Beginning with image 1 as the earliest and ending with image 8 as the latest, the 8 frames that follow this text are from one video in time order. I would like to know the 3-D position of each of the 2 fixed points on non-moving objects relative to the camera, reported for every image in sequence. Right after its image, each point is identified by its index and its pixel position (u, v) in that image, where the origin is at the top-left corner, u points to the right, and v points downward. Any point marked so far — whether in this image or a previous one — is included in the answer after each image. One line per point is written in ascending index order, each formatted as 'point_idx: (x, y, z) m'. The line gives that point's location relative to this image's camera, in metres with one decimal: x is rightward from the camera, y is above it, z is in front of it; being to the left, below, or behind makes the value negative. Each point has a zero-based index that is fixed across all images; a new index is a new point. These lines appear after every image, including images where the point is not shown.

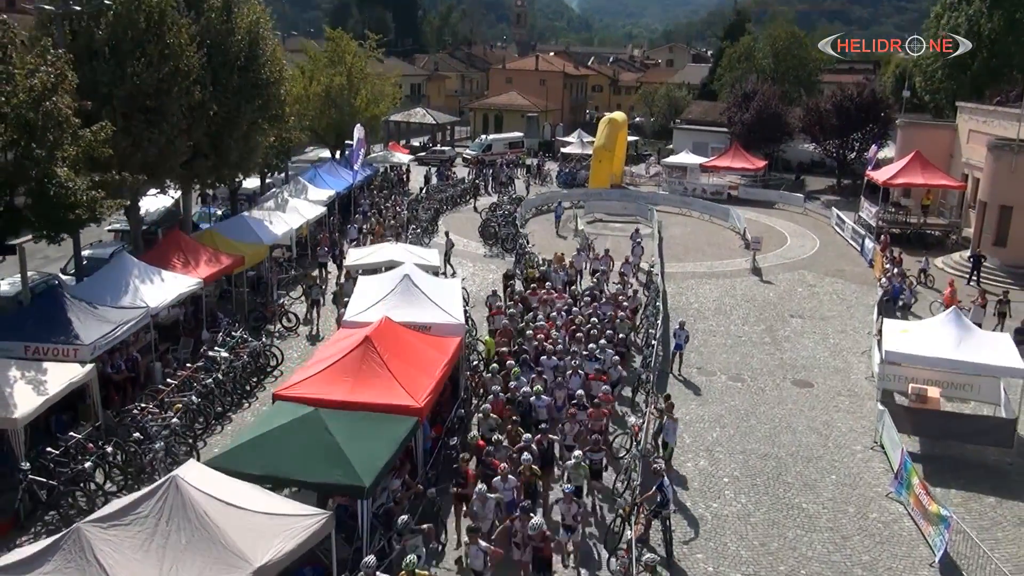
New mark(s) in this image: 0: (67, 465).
0: (-7.8, -3.3, +15.5) m
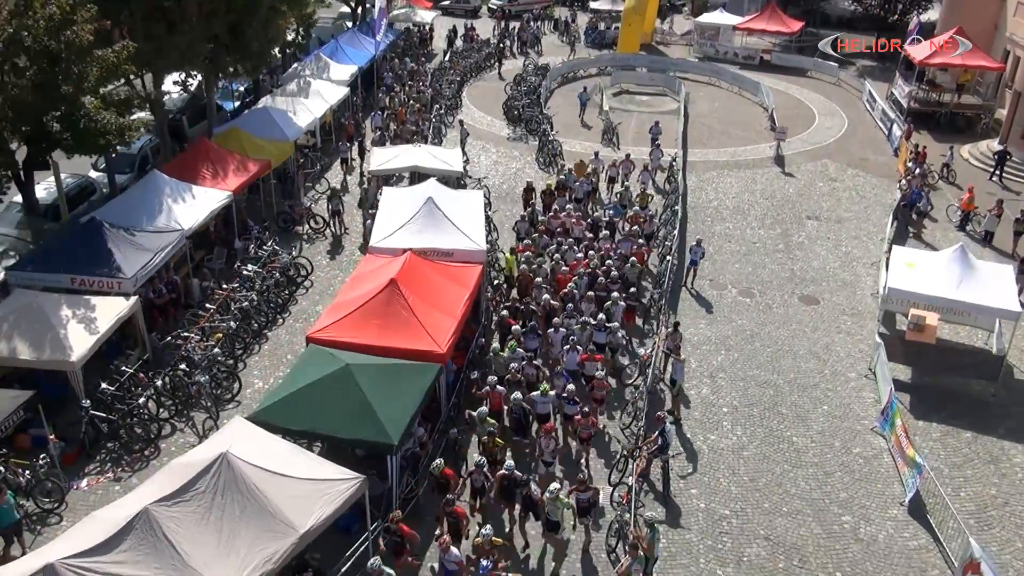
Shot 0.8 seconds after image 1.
0: (-7.5, -2.3, +17.2) m
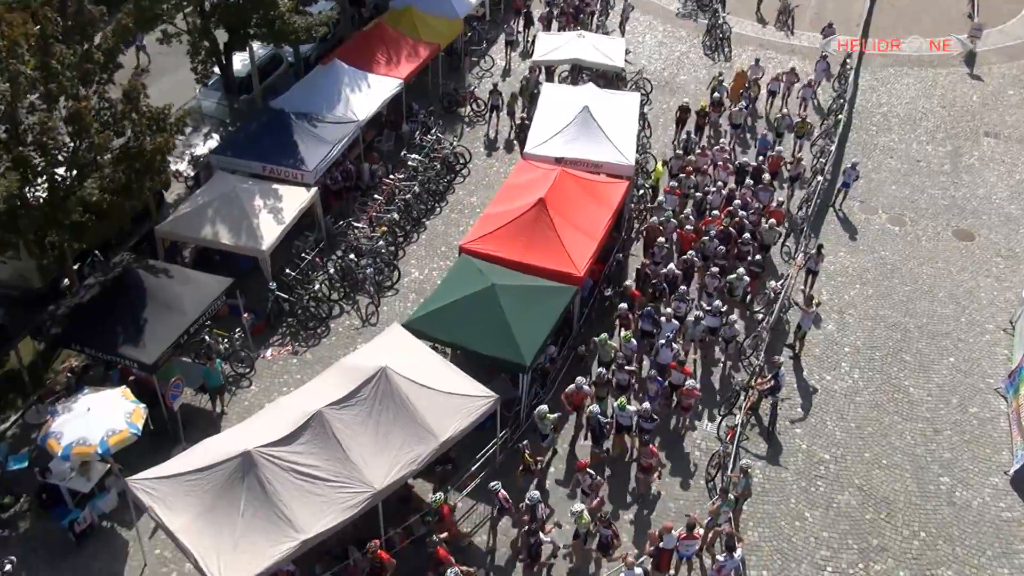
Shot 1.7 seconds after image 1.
0: (-4.7, 0.0, +19.8) m
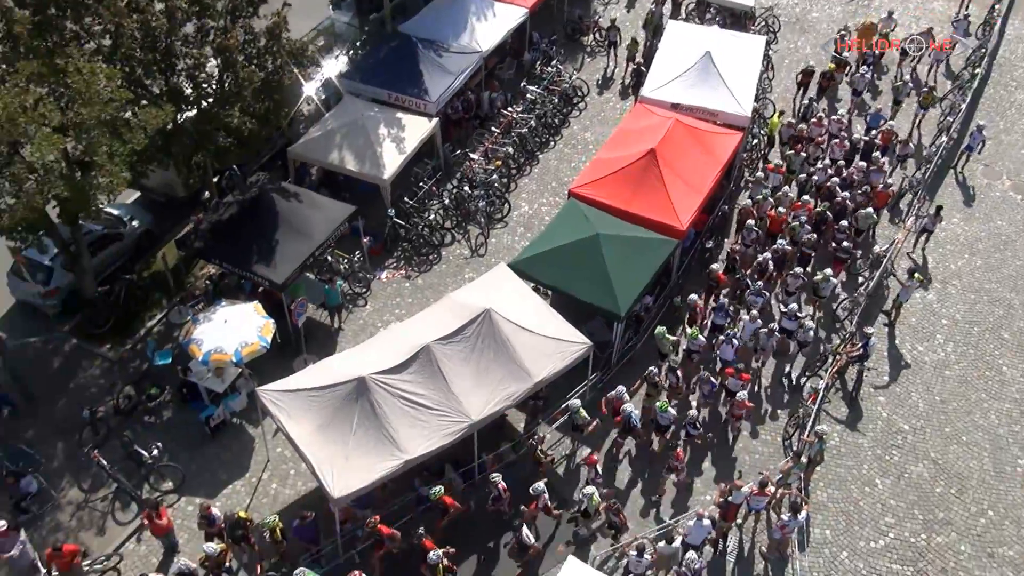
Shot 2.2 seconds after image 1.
0: (-2.2, +1.7, +21.1) m
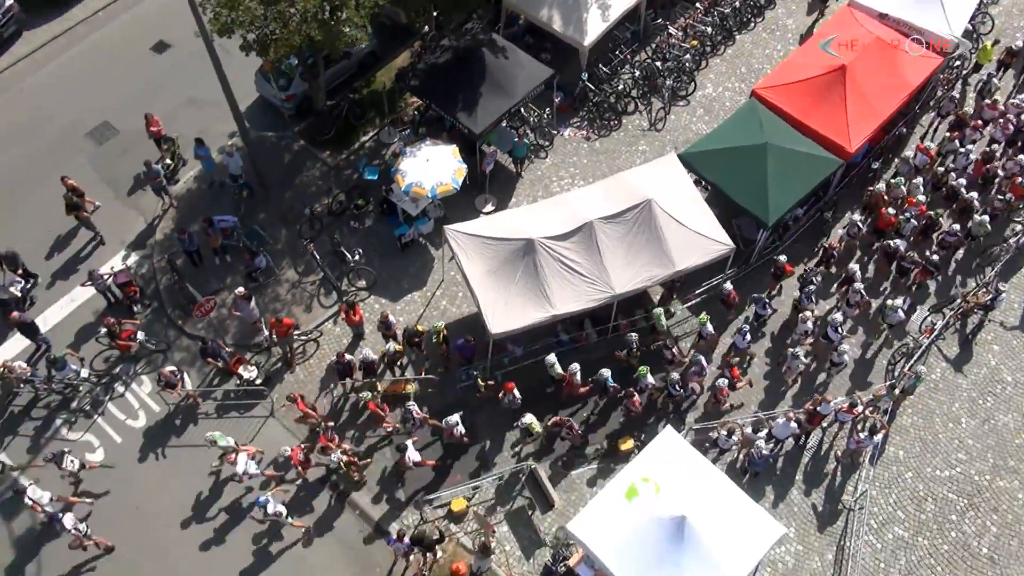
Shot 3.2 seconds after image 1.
0: (+2.4, +5.3, +22.7) m
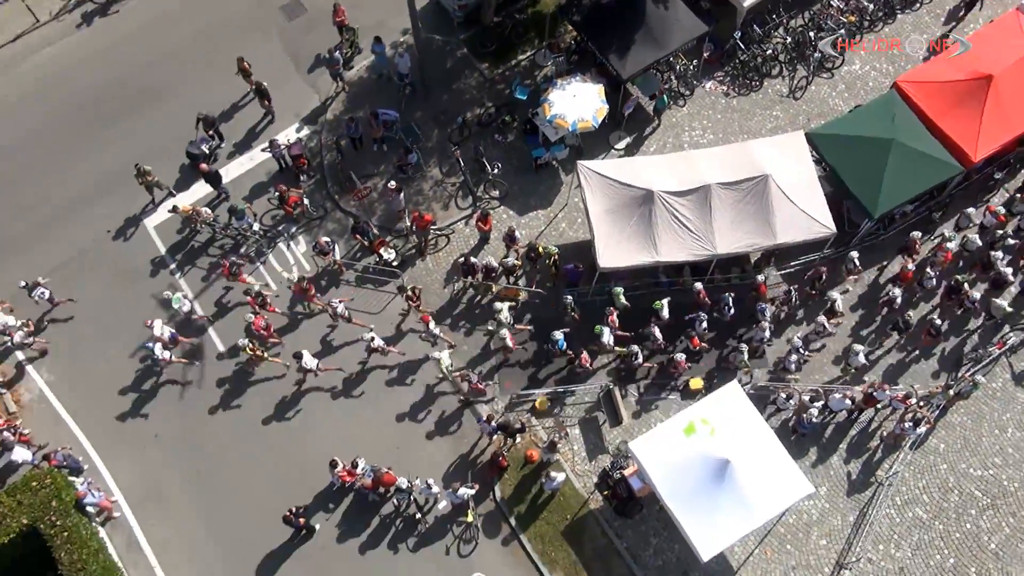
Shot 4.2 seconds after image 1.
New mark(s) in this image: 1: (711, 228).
0: (+6.6, +6.6, +23.8) m
1: (+4.5, +1.3, +19.8) m
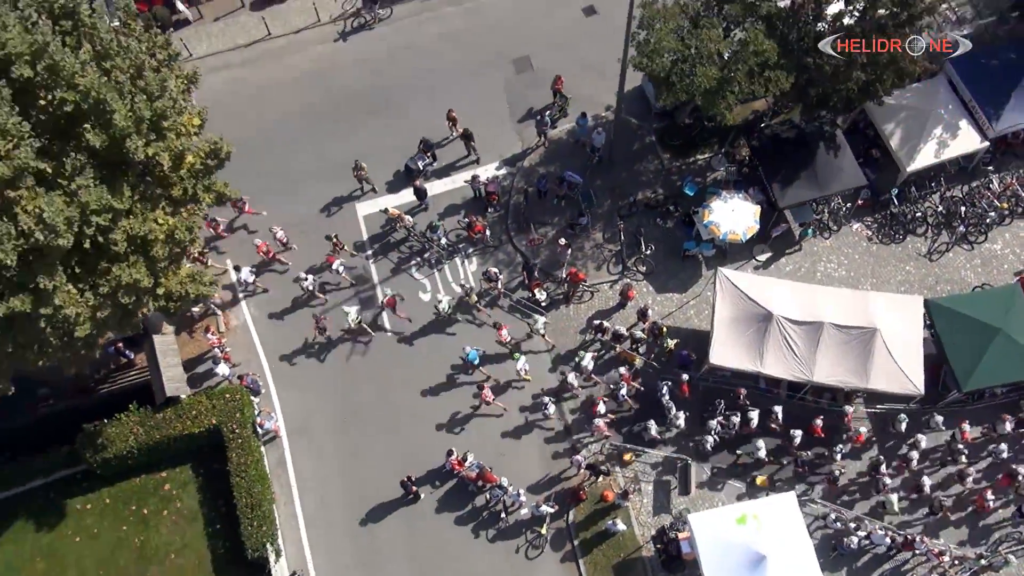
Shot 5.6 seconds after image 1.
0: (+11.9, +2.5, +26.3) m
1: (+7.8, -1.8, +22.9) m
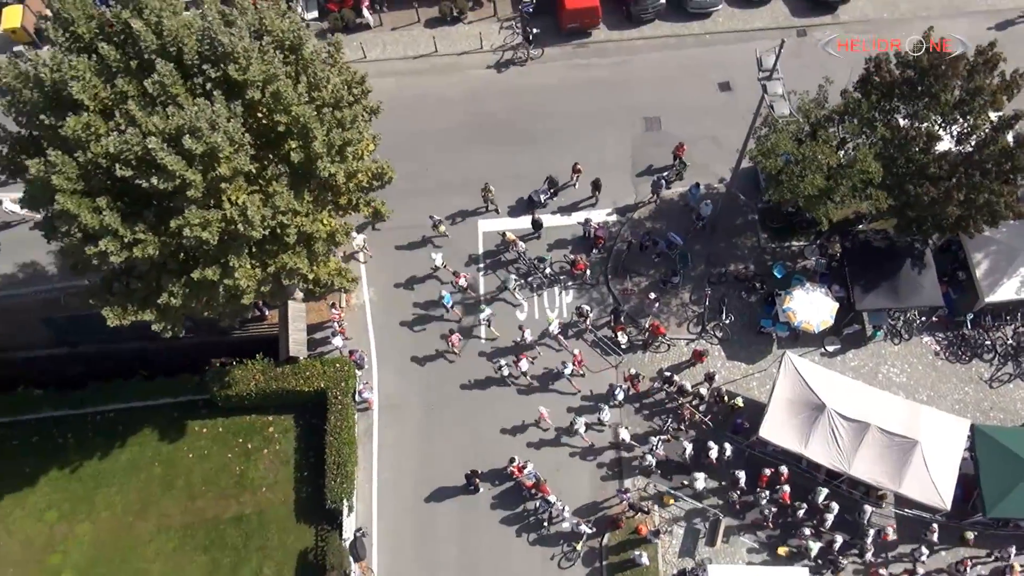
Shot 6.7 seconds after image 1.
0: (+14.9, -1.4, +28.1) m
1: (+9.7, -4.7, +25.1) m
